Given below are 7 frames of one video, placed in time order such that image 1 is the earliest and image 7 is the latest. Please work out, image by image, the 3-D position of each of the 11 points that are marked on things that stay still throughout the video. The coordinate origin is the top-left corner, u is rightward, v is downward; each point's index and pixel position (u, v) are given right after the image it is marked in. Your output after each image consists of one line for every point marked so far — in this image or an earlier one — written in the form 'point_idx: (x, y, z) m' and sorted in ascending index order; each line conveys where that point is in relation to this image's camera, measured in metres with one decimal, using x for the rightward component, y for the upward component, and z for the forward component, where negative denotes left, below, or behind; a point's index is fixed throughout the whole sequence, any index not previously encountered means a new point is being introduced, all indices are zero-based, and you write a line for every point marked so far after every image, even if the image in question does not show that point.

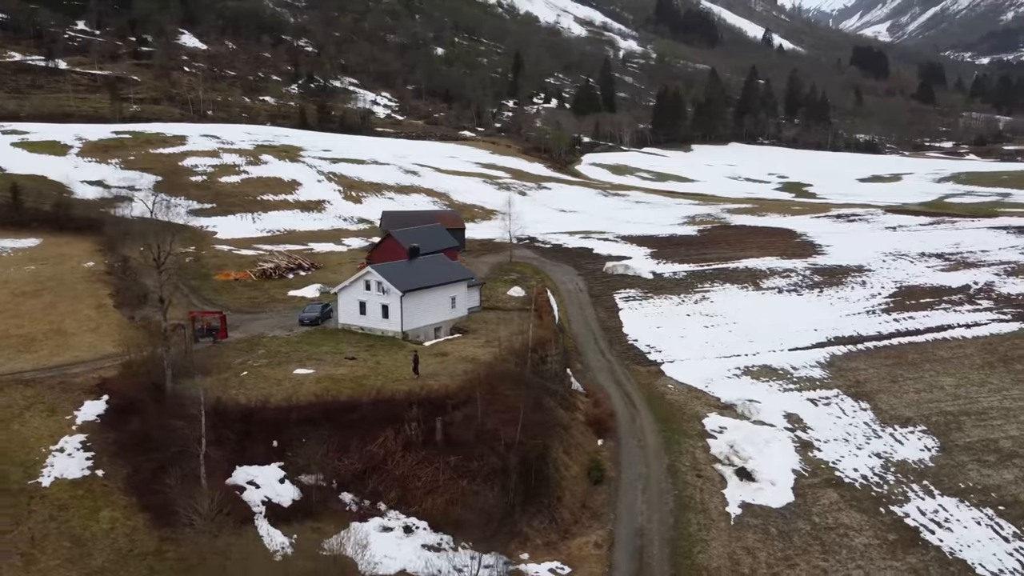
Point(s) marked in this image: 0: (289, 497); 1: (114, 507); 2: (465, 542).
0: (-5.4, -5.0, +19.6) m
1: (-8.9, -4.9, +18.3) m
2: (-1.1, -6.0, +19.4) m
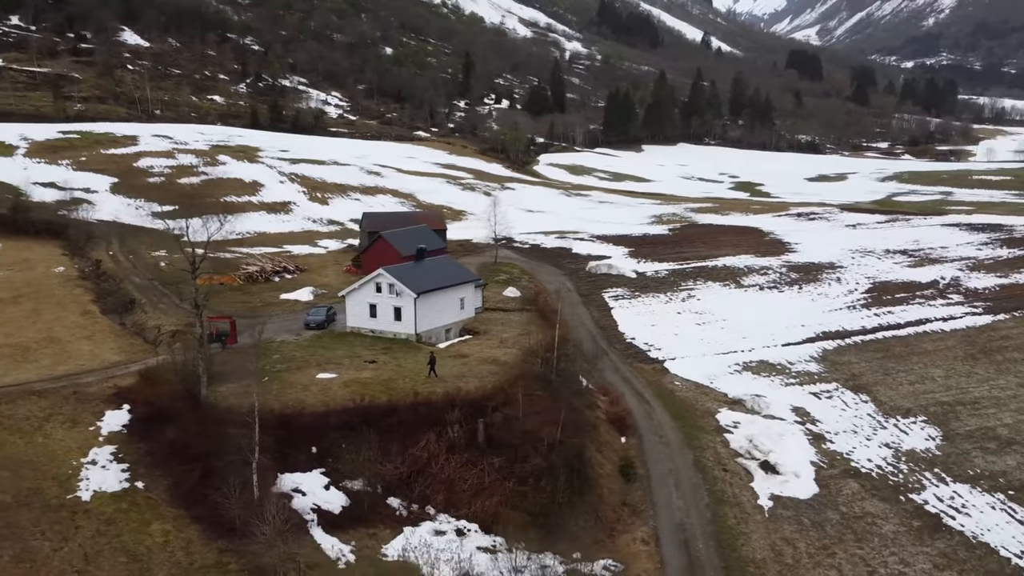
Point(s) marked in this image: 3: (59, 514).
0: (-4.1, -5.1, +19.3) m
1: (-7.5, -5.0, +17.8) m
2: (+0.1, -6.1, +19.4) m
3: (-9.7, -4.9, +17.6) m
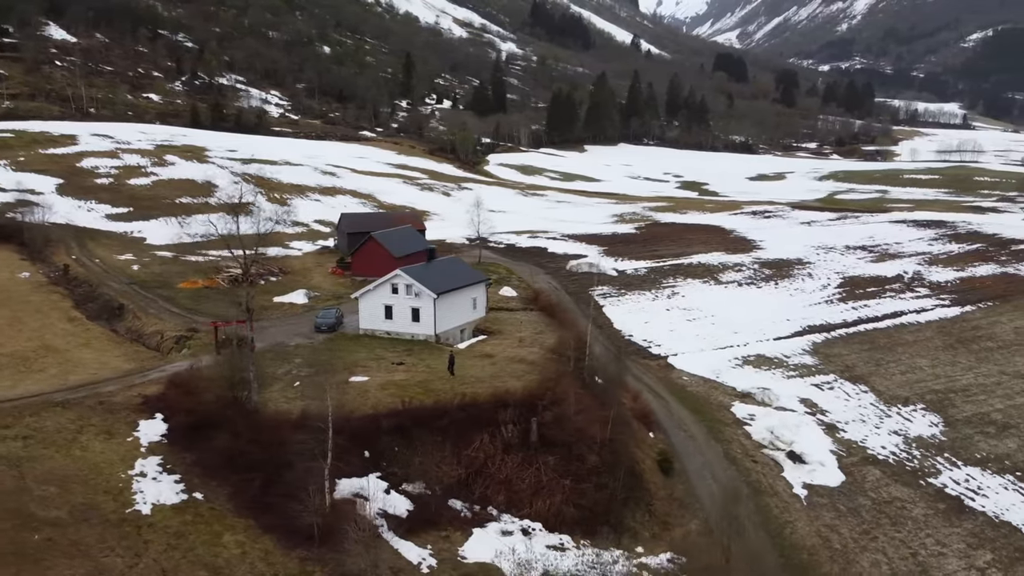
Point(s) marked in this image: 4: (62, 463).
0: (-2.5, -5.1, +19.0) m
1: (-5.8, -5.1, +17.2) m
2: (+1.7, -6.0, +19.5) m
3: (-8.0, -5.0, +16.9) m
4: (-10.4, -4.1, +19.1) m
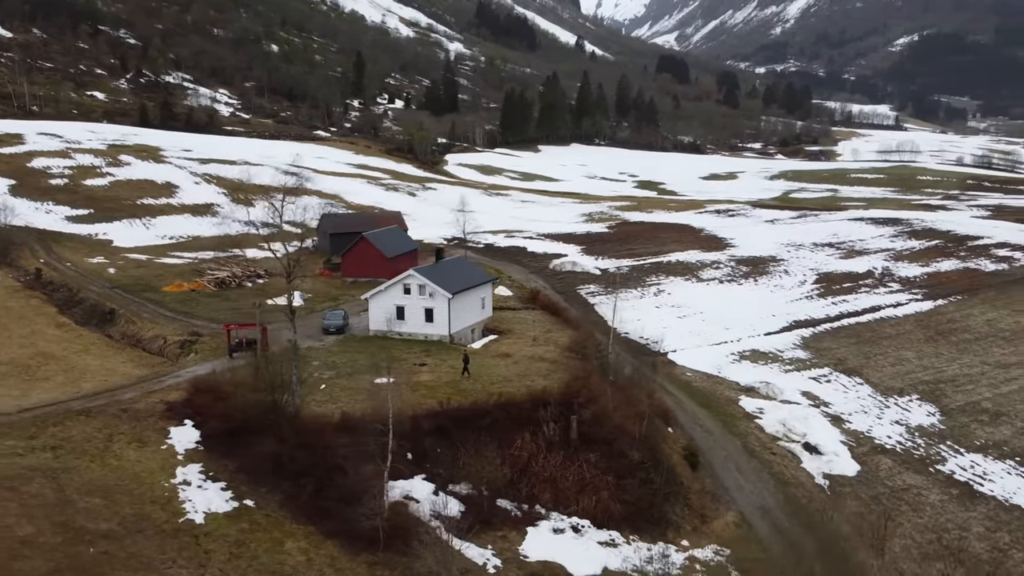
0: (-1.3, -5.1, +18.9) m
1: (-4.4, -5.1, +16.8) m
2: (+2.9, -6.0, +19.7) m
3: (-6.6, -5.0, +16.3) m
4: (-9.2, -4.2, +18.4) m
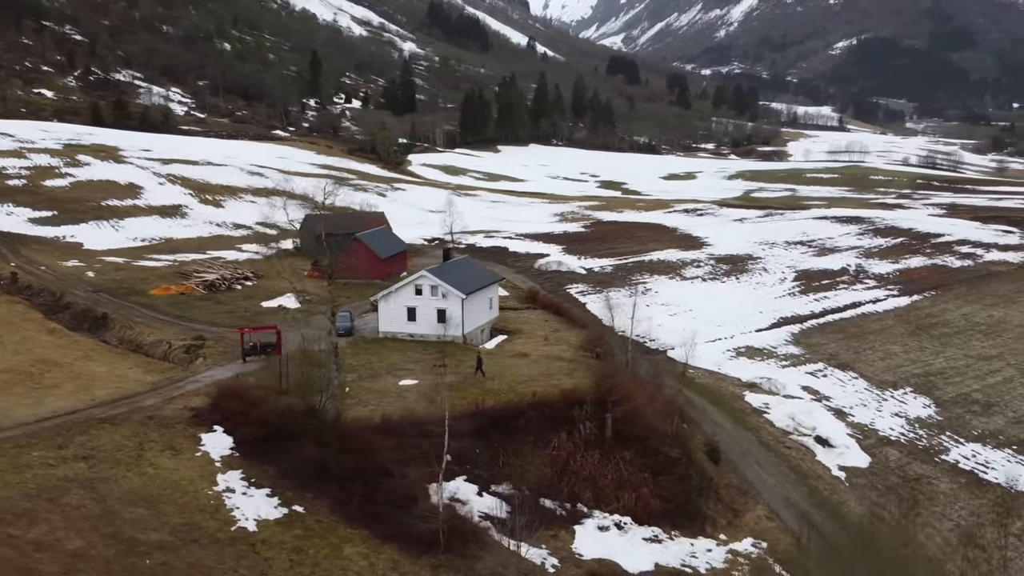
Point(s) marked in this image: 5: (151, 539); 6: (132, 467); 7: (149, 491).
0: (-0.2, -5.1, +18.8) m
1: (-3.2, -5.1, +16.6) m
2: (+3.9, -5.9, +19.9) m
3: (-5.3, -5.1, +16.0) m
4: (-8.1, -4.3, +17.8) m
5: (-7.0, -4.9, +15.9) m
6: (-8.5, -4.0, +18.4) m
7: (-7.8, -4.4, +17.6) m
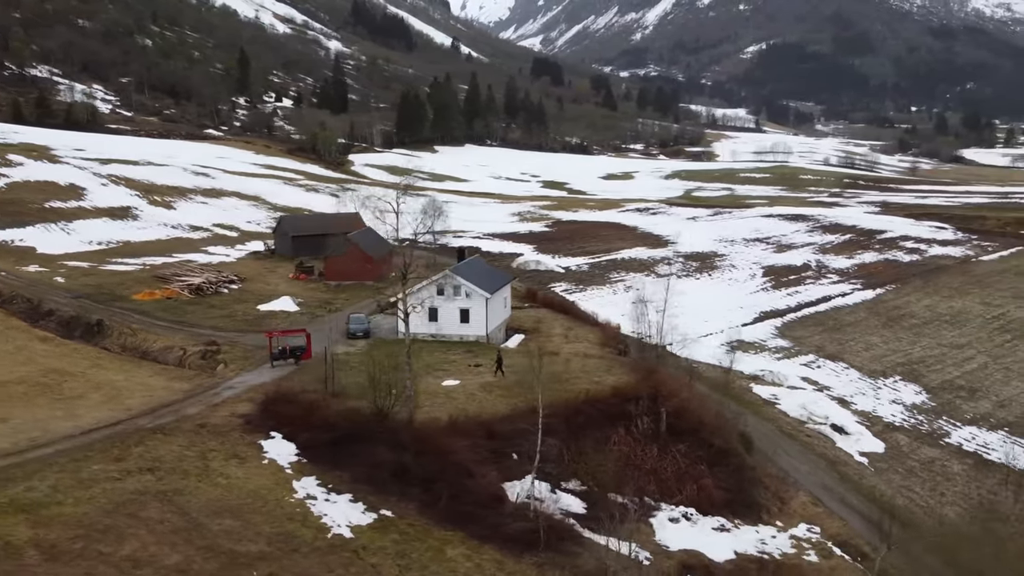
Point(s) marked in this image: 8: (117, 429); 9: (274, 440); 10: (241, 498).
0: (+1.6, -5.0, +18.9) m
1: (-1.2, -5.1, +16.4) m
2: (+5.6, -5.8, +20.4) m
3: (-3.2, -5.1, +15.6) m
4: (-6.2, -4.3, +17.1) m
5: (-4.9, -4.9, +15.4) m
6: (-6.7, -4.1, +17.7) m
7: (-5.9, -4.4, +16.9) m
8: (-9.4, -3.4, +19.6) m
9: (-5.7, -3.6, +19.5) m
10: (-5.7, -4.4, +17.1) m
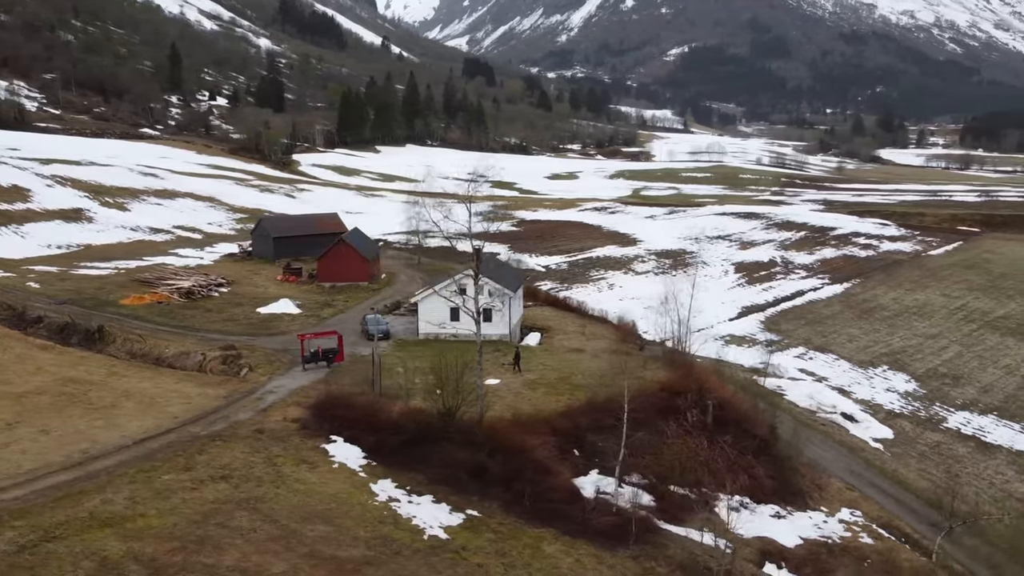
0: (+3.2, -4.9, +19.2) m
1: (+0.7, -5.1, +16.4) m
2: (+7.1, -5.6, +21.0) m
3: (-1.2, -5.1, +15.4) m
4: (-4.3, -4.3, +16.7) m
5: (-2.9, -4.9, +15.1) m
6: (-4.9, -4.1, +17.2) m
7: (-4.0, -4.4, +16.5) m
8: (-7.8, -3.4, +18.9) m
9: (-4.1, -3.7, +19.2) m
10: (-3.9, -4.4, +16.7) m
